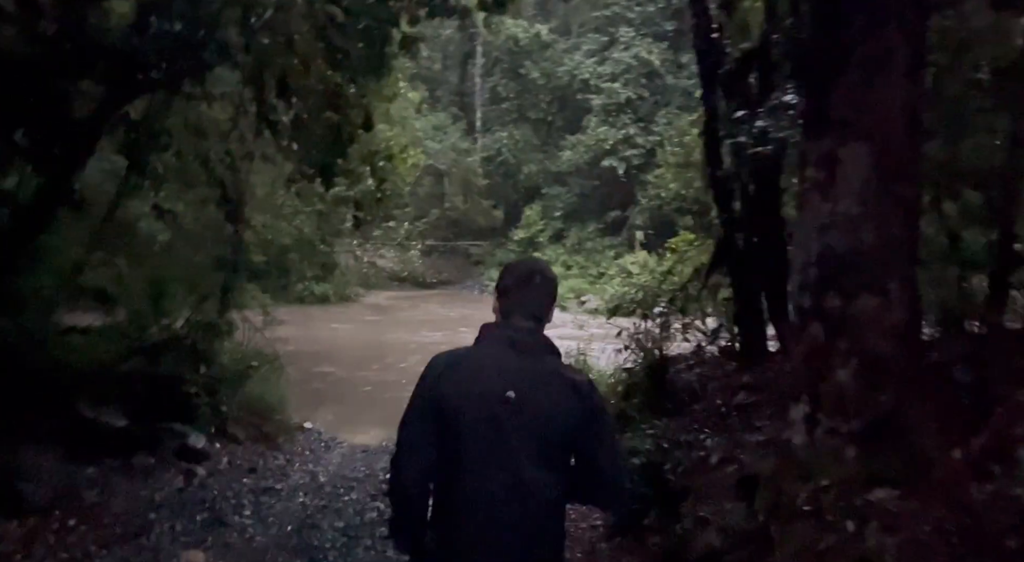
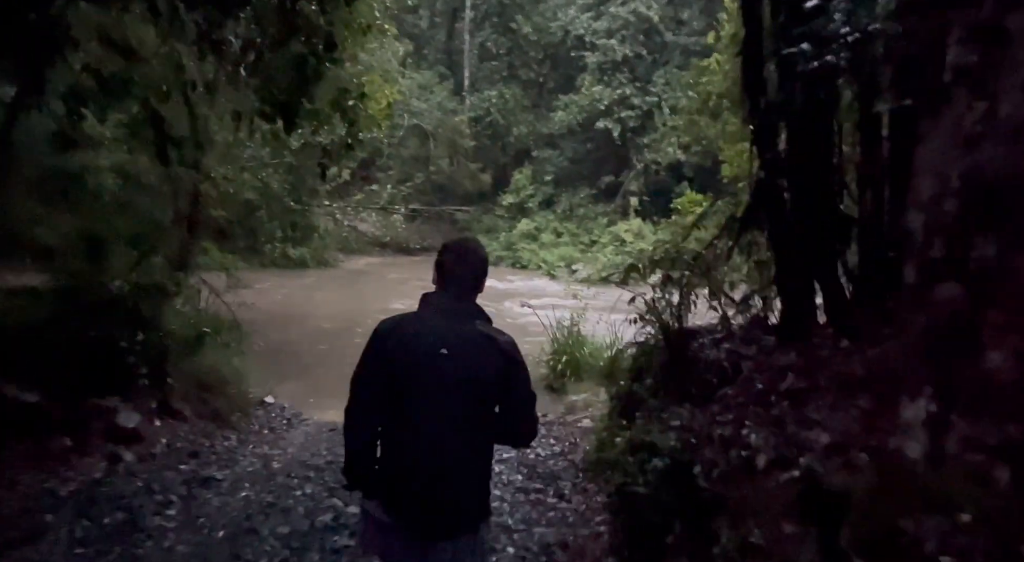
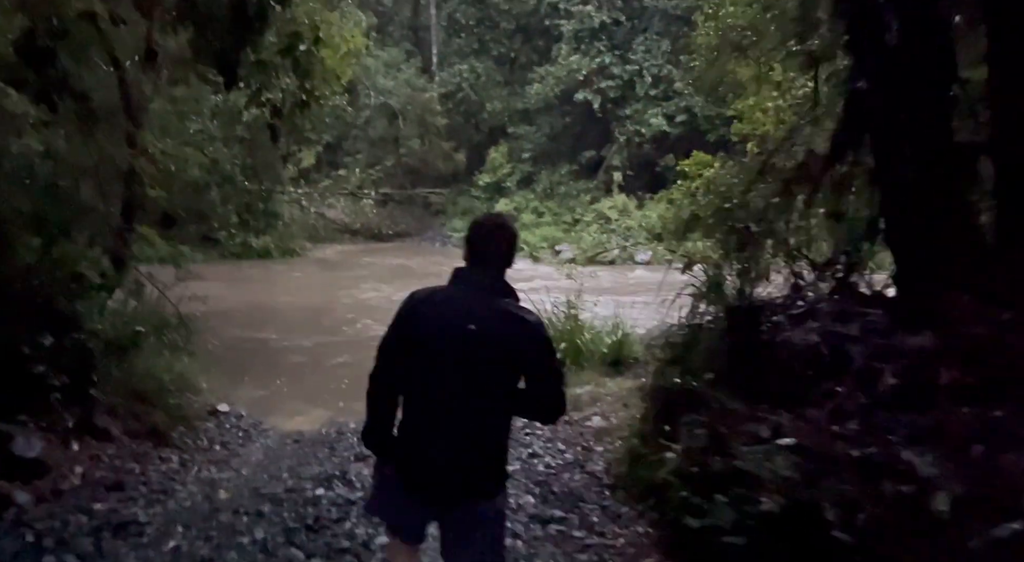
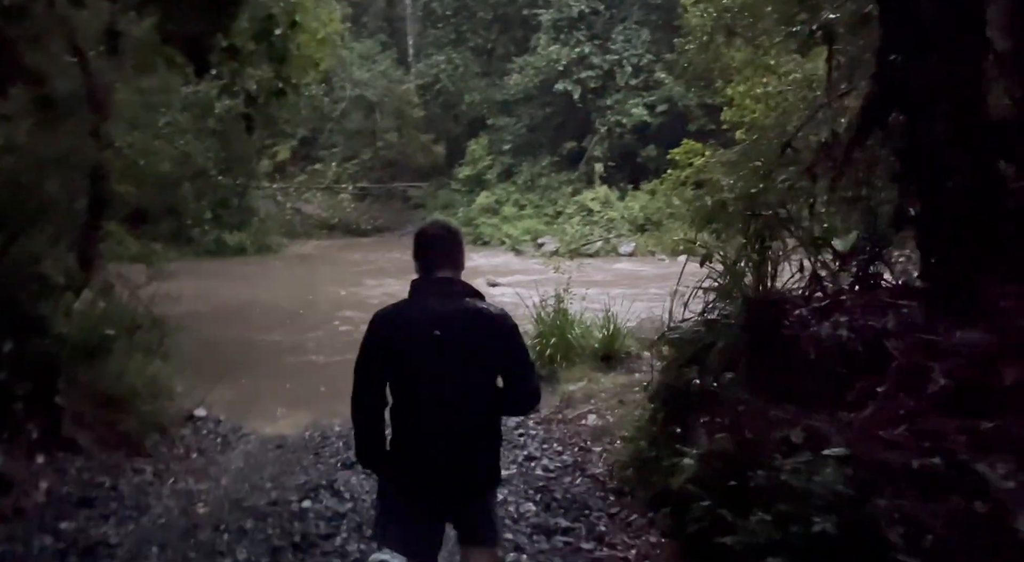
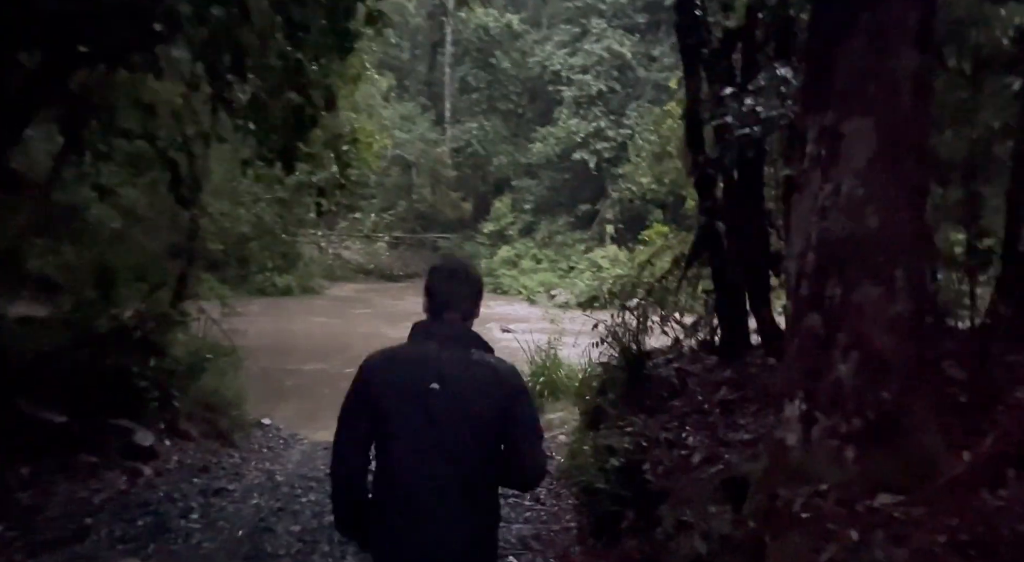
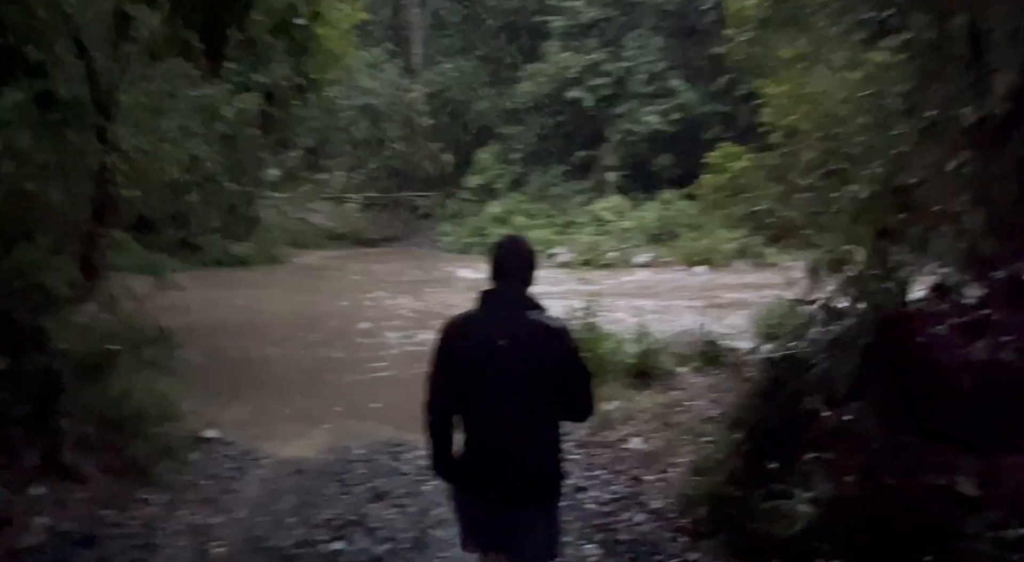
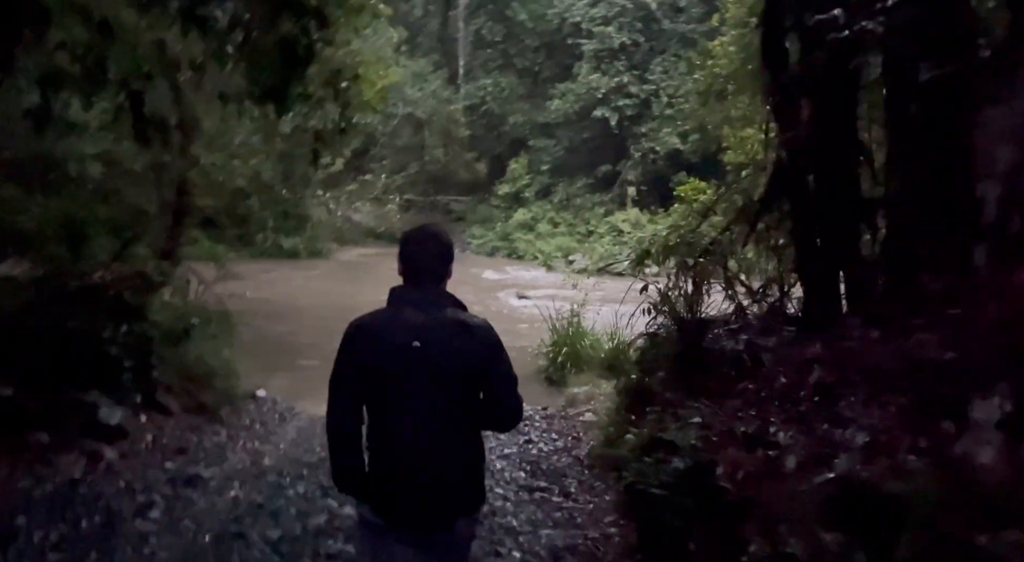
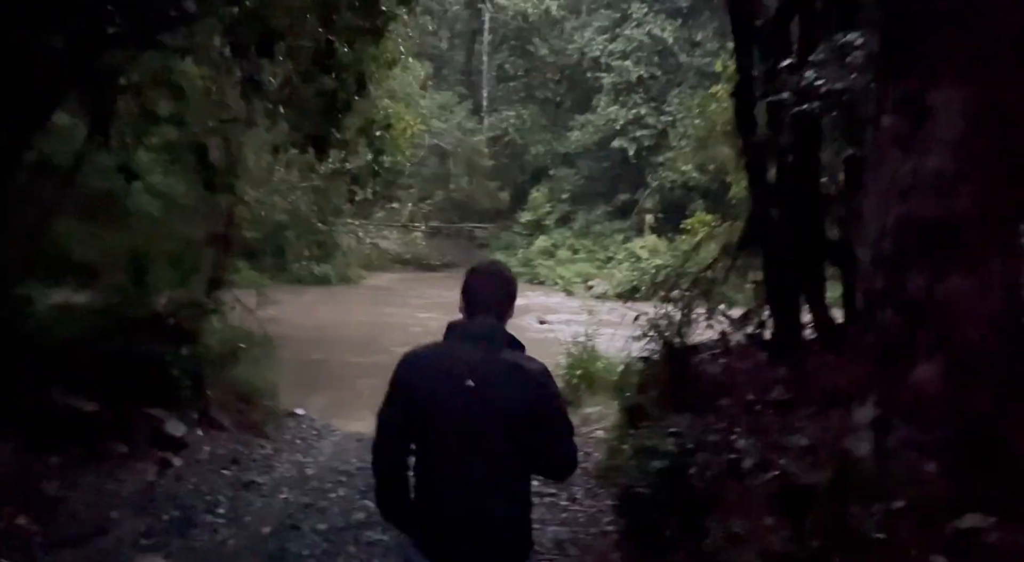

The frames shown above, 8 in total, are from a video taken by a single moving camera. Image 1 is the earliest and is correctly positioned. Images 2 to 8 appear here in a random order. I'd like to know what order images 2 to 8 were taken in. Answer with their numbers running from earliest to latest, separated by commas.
5, 8, 2, 7, 3, 4, 6
